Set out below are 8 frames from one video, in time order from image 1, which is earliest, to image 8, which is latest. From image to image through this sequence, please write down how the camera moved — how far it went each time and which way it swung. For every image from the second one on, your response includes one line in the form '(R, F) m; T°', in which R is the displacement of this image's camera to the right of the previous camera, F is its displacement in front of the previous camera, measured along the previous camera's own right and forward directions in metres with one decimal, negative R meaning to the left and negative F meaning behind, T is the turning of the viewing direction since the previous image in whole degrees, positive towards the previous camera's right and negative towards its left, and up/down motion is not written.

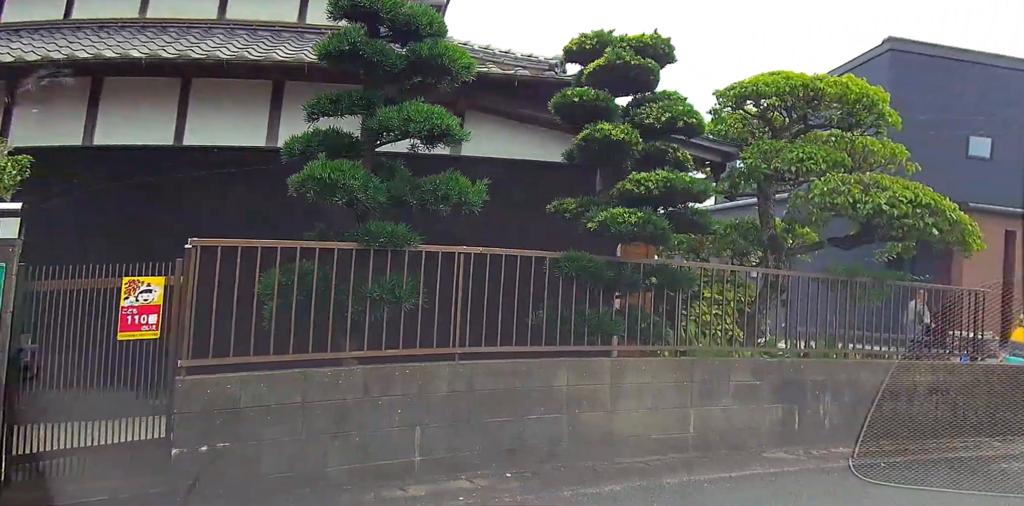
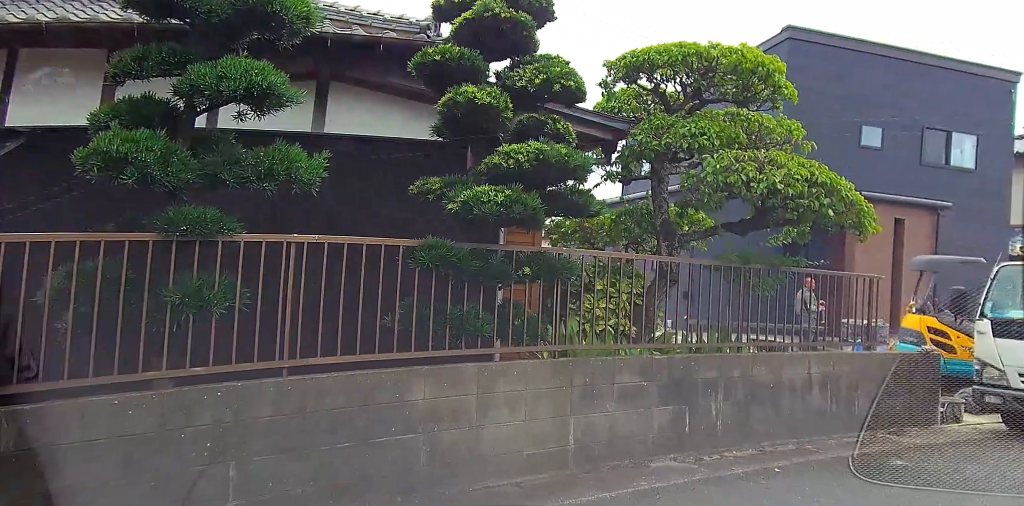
(+0.5, +0.9) m; +7°
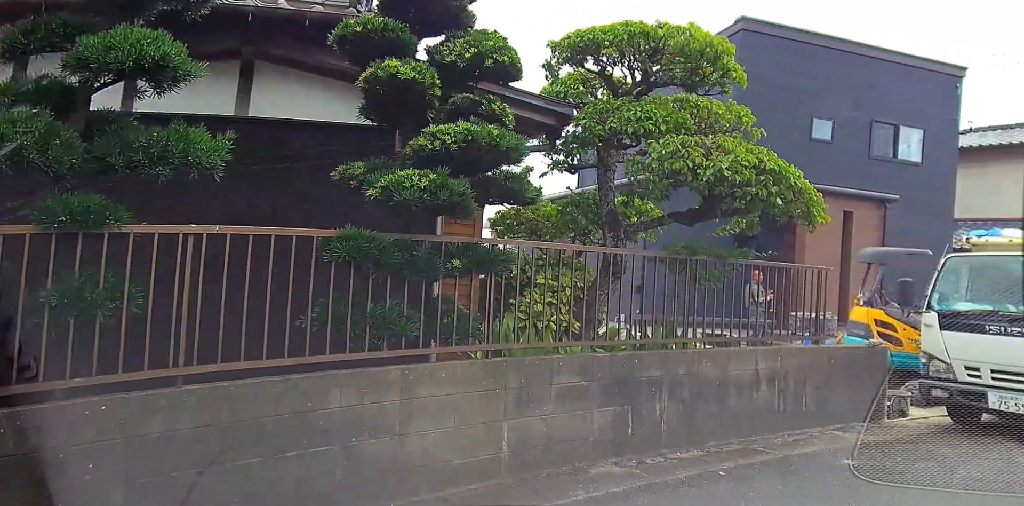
(+0.2, +0.4) m; +3°
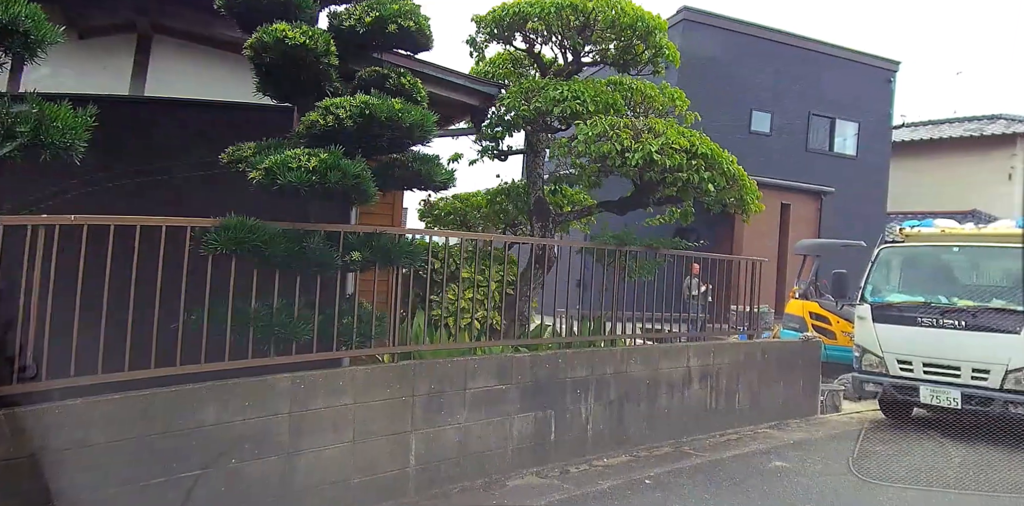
(+0.3, +0.5) m; +4°
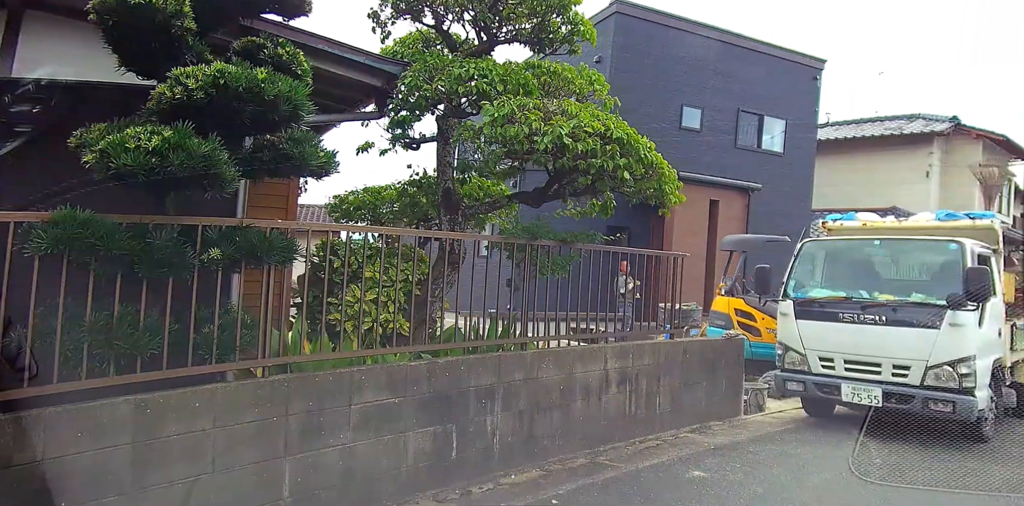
(+0.3, +0.5) m; +5°
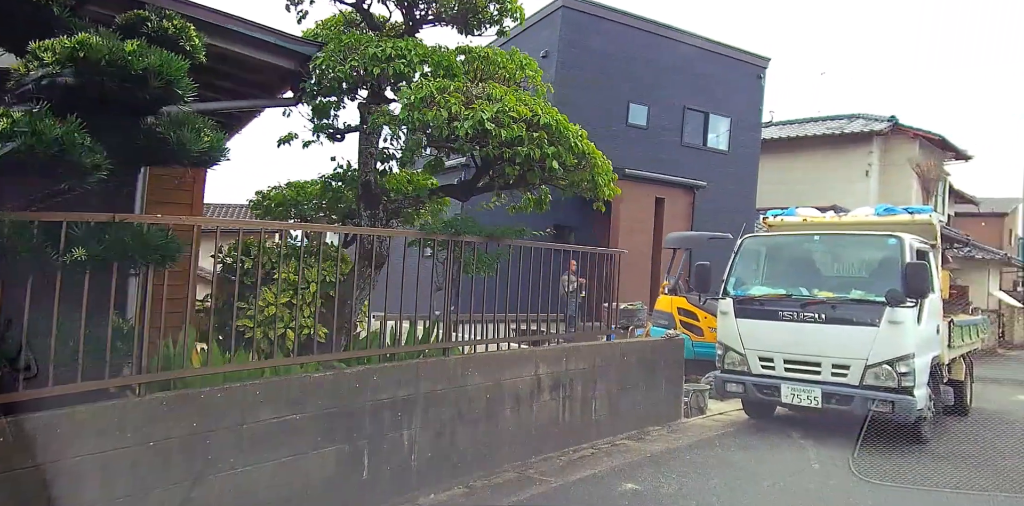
(+0.2, +0.3) m; +4°
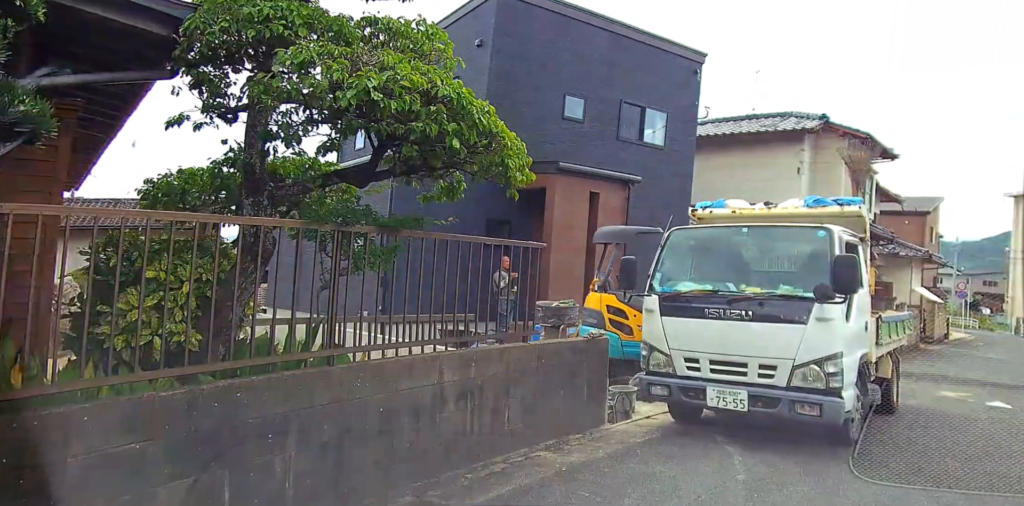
(+0.3, +0.5) m; +5°
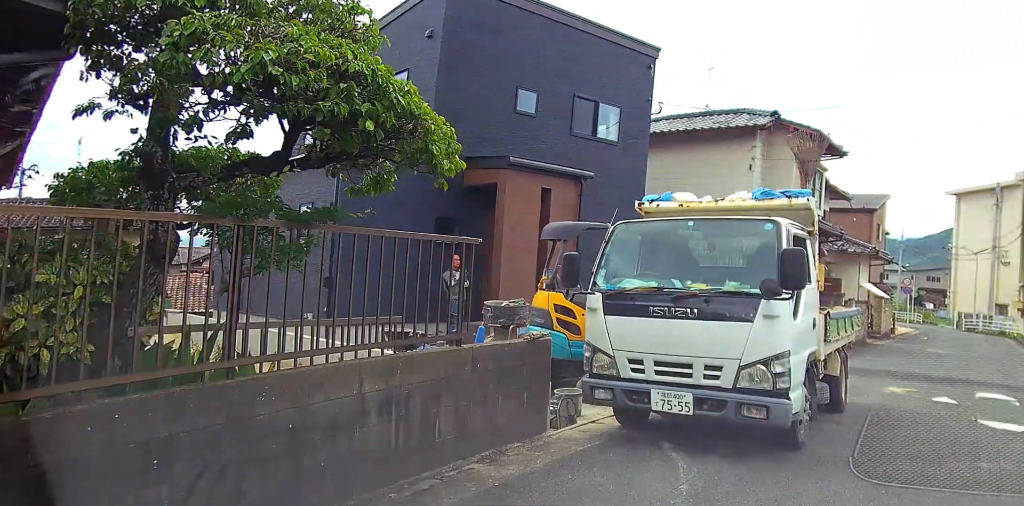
(+0.2, +0.3) m; +3°
